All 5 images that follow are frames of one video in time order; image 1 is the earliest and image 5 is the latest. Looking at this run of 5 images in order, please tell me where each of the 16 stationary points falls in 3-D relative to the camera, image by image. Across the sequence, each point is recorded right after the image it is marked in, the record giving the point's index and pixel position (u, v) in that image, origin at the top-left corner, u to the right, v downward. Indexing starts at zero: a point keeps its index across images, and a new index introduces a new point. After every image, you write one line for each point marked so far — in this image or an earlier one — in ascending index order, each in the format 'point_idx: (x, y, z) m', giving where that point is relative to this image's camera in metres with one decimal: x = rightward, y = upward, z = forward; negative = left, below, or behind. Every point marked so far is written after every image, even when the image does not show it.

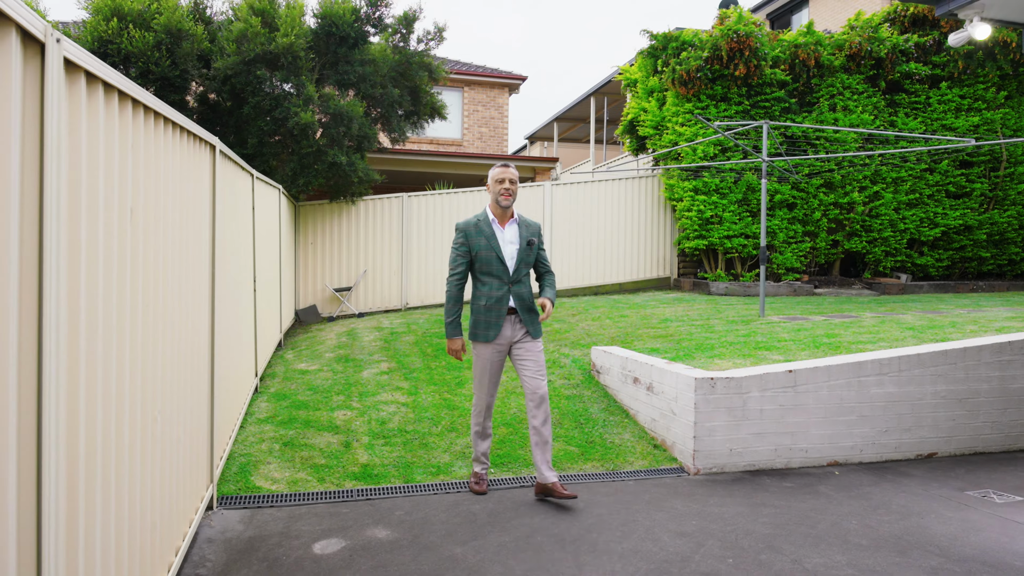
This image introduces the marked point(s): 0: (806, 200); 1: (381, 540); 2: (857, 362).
0: (+5.4, +1.6, +12.4) m
1: (-0.7, -1.3, +3.4) m
2: (+2.5, -0.5, +4.8) m
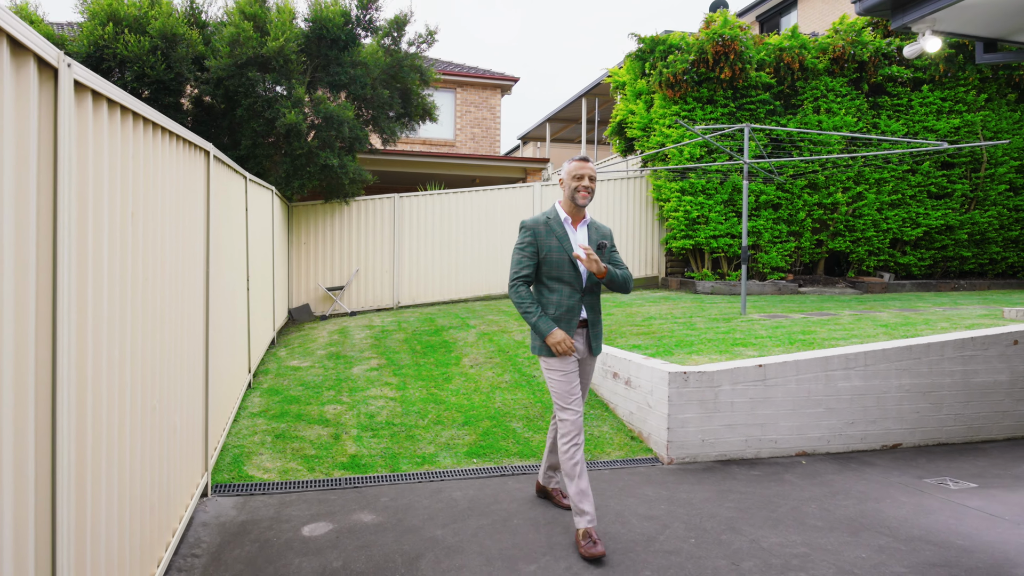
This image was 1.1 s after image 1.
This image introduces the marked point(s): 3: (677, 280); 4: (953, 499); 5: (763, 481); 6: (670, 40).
0: (+5.2, +1.6, +12.7) m
1: (-0.8, -1.2, +3.6) m
2: (+2.3, -0.5, +5.1) m
3: (+3.1, +0.2, +12.9) m
4: (+2.7, -1.3, +4.1) m
5: (+1.6, -1.3, +4.4) m
6: (+2.9, +4.6, +12.6) m
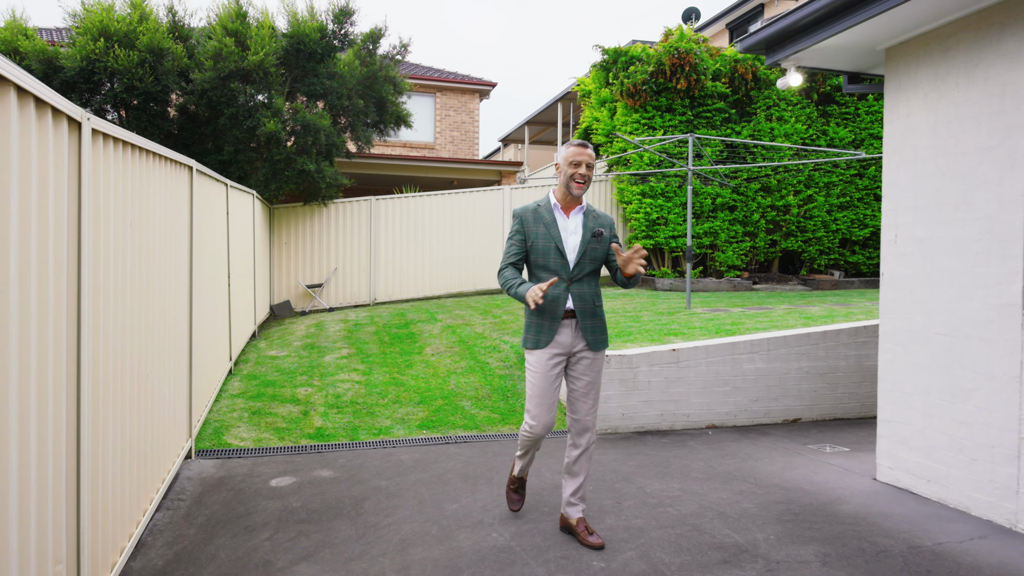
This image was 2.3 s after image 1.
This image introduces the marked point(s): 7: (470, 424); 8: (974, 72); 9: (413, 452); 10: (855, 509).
0: (+4.6, +1.7, +13.5) m
1: (-1.2, -1.2, +4.3) m
2: (+1.9, -0.5, +5.8) m
3: (+2.6, +0.2, +13.7) m
4: (+2.3, -1.2, +4.9) m
5: (+1.2, -1.2, +5.2) m
6: (+2.3, +4.6, +13.3) m
7: (-0.3, -1.1, +5.6) m
8: (+2.5, +1.2, +3.7) m
9: (-0.7, -1.2, +4.8) m
10: (+1.9, -1.2, +3.8) m
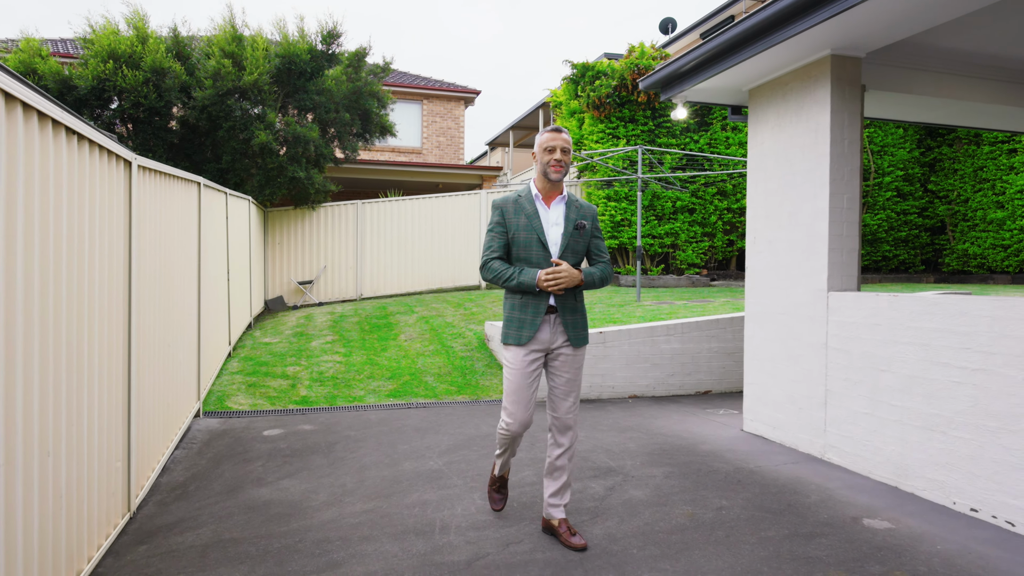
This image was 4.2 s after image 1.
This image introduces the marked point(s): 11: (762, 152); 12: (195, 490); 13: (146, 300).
0: (+4.1, +1.8, +14.6) m
1: (-1.7, -1.1, +5.5) m
2: (+1.4, -0.4, +7.0) m
3: (+2.0, +0.3, +14.8) m
4: (+1.8, -1.2, +6.1) m
5: (+0.7, -1.1, +6.3) m
6: (+1.8, +4.7, +14.5) m
7: (-0.8, -1.1, +6.8) m
8: (+2.1, +1.3, +4.9) m
9: (-1.2, -1.1, +6.0) m
10: (+1.4, -1.2, +4.9) m
11: (+1.9, +1.1, +5.3) m
12: (-1.9, -1.2, +4.1) m
13: (-2.2, -0.1, +4.0) m
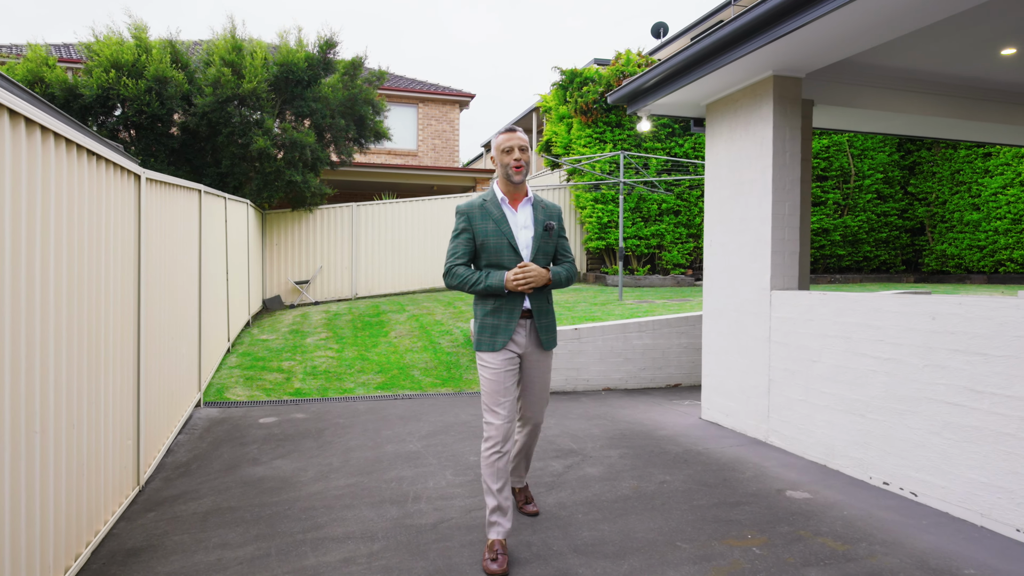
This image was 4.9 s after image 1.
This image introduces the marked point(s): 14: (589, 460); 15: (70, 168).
0: (+3.9, +1.8, +15.1) m
1: (-1.9, -1.1, +5.9) m
2: (+1.2, -0.4, +7.5) m
3: (+1.8, +0.3, +15.3) m
4: (+1.6, -1.2, +6.5) m
5: (+0.5, -1.1, +6.8) m
6: (+1.6, +4.7, +14.9) m
7: (-1.0, -1.1, +7.2) m
8: (+1.9, +1.3, +5.3) m
9: (-1.4, -1.1, +6.4) m
10: (+1.2, -1.2, +5.4) m
11: (+1.7, +1.1, +5.7) m
12: (-2.1, -1.2, +4.5) m
13: (-2.4, -0.1, +4.5) m
14: (+0.5, -1.2, +4.6) m
15: (-2.0, +0.5, +3.1) m
